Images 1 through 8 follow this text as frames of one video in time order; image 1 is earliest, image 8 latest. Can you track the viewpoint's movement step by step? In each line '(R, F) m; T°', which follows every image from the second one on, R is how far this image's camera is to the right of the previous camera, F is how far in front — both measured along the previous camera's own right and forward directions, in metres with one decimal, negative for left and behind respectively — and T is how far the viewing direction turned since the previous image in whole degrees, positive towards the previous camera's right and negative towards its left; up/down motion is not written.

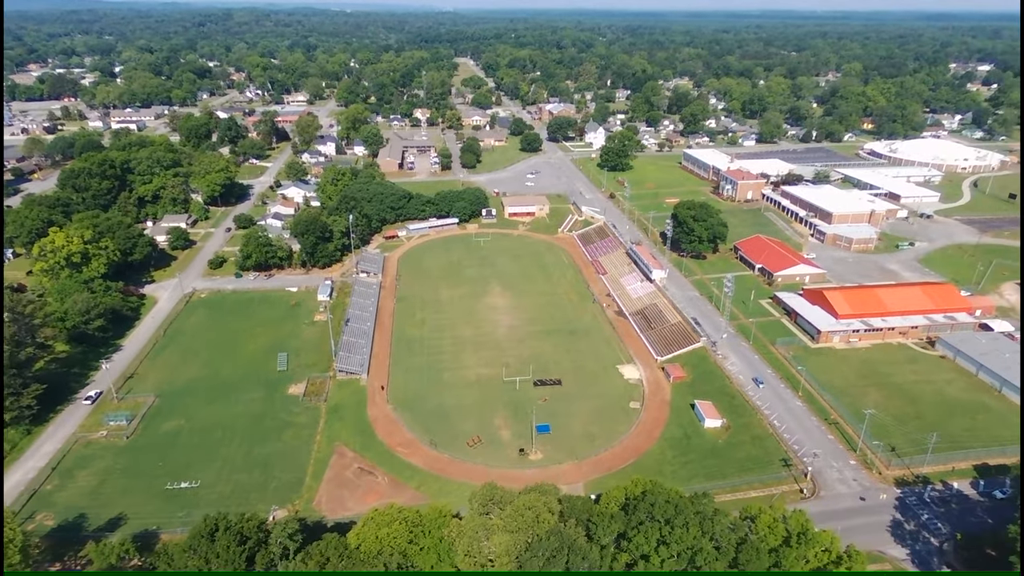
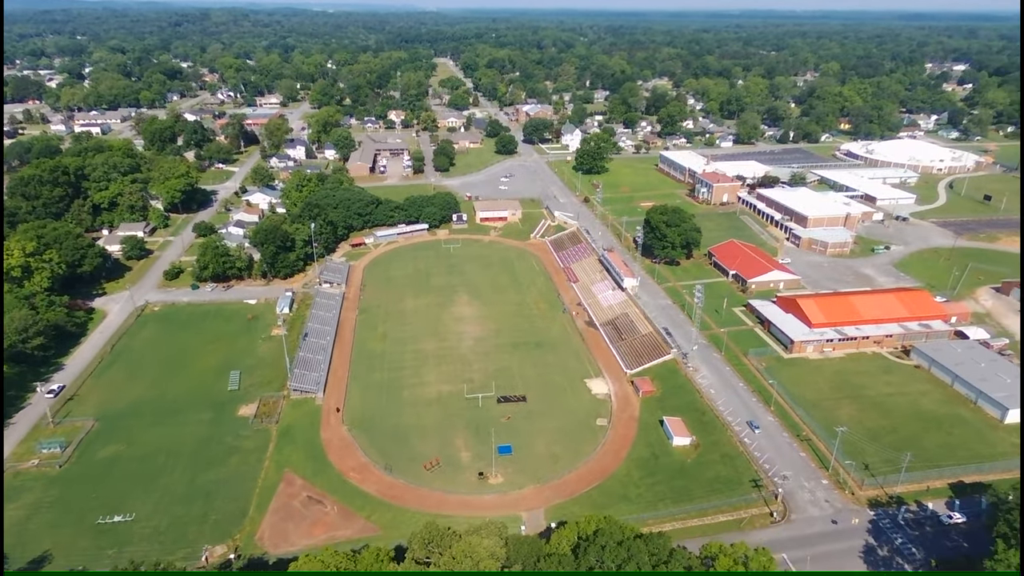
(+1.4, +1.6) m; +1°
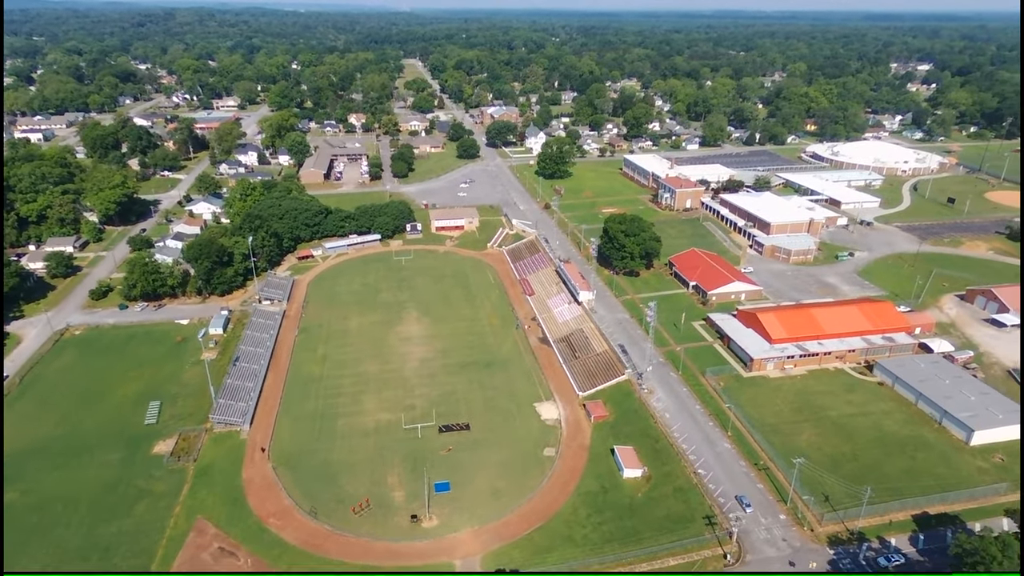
(+2.0, +2.4) m; +2°
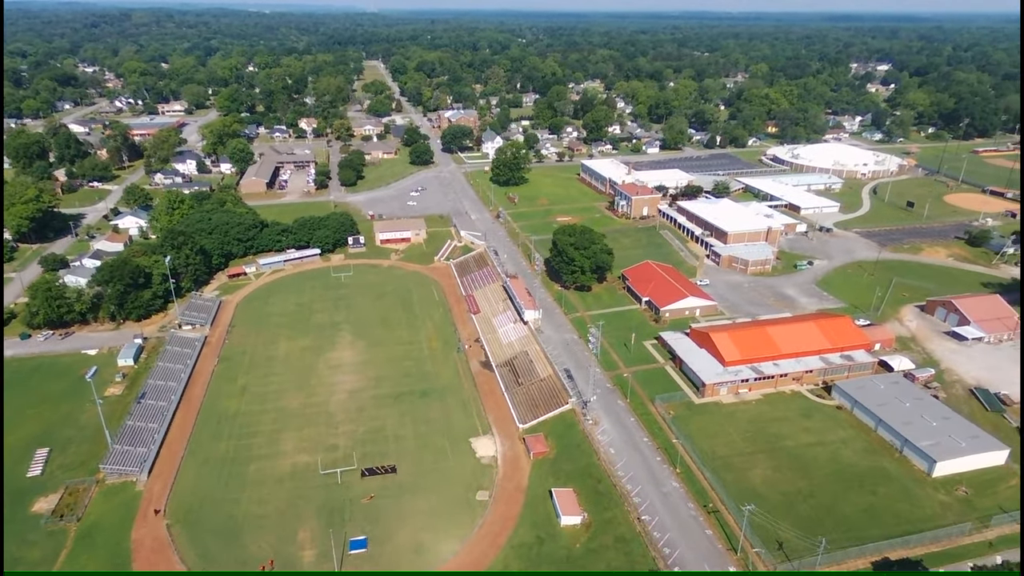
(+2.3, +2.9) m; +2°
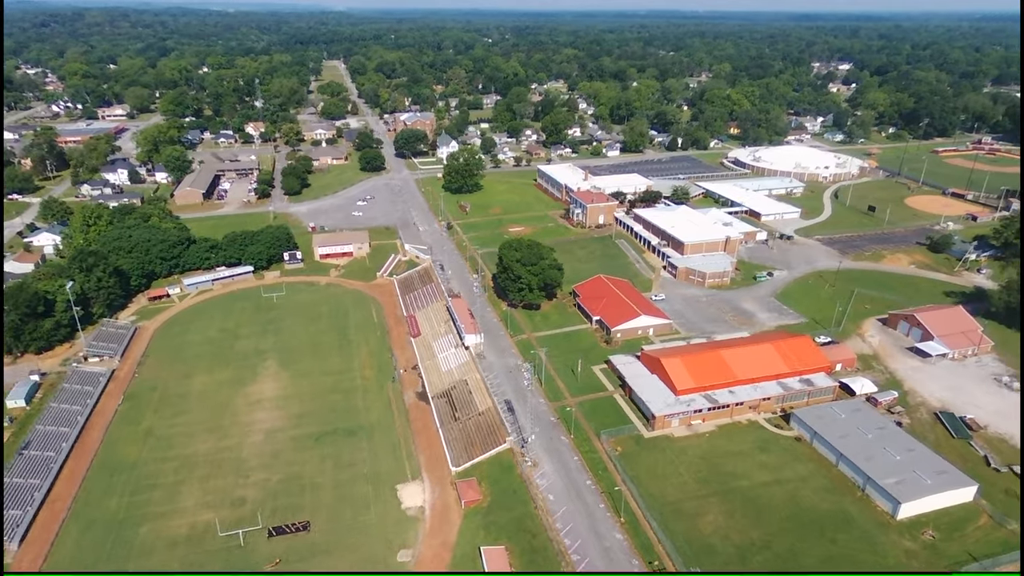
(+2.2, +3.1) m; +2°
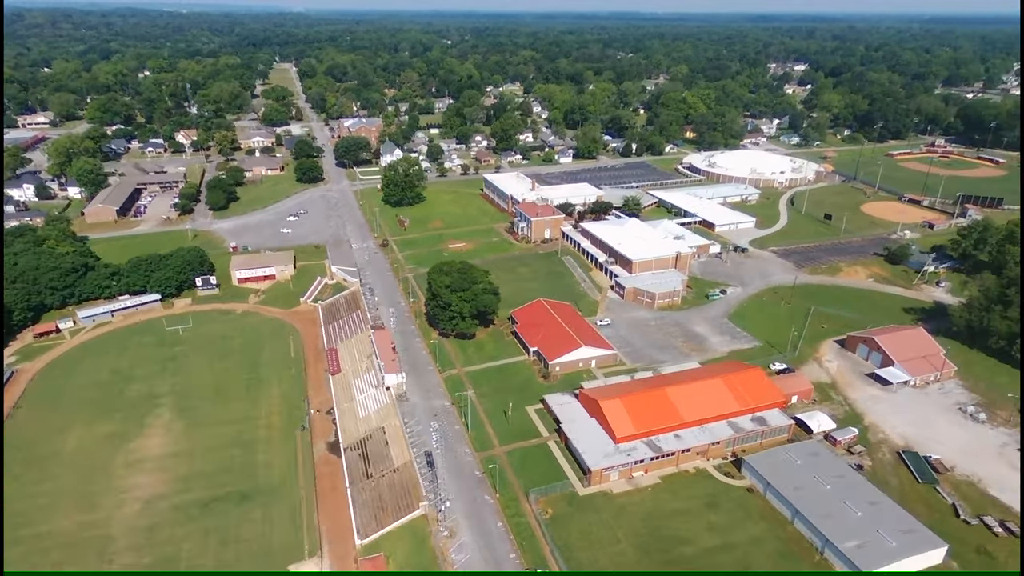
(+2.5, +3.9) m; +3°
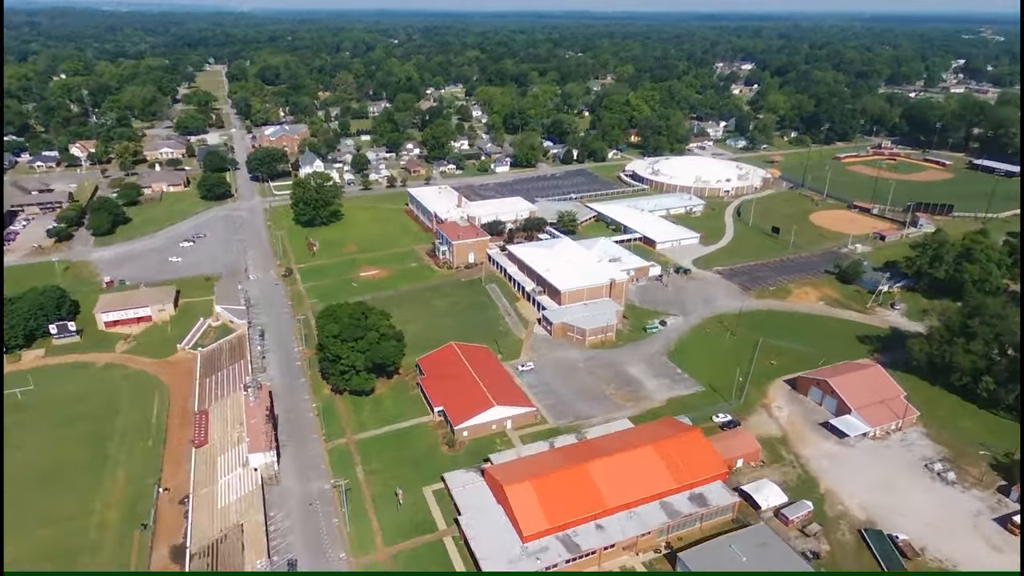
(+3.2, +5.7) m; +4°
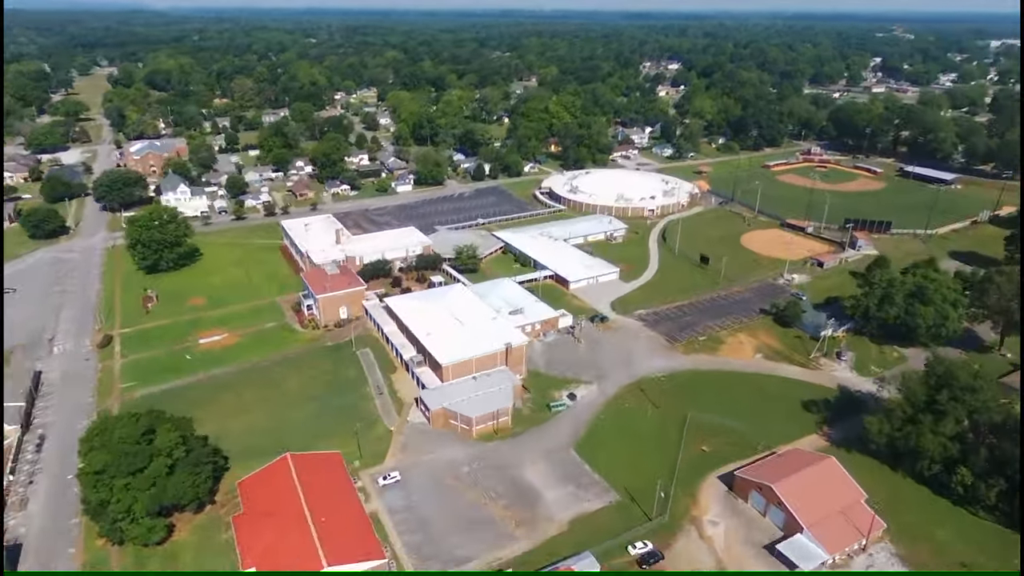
(+4.1, +8.5) m; +5°
